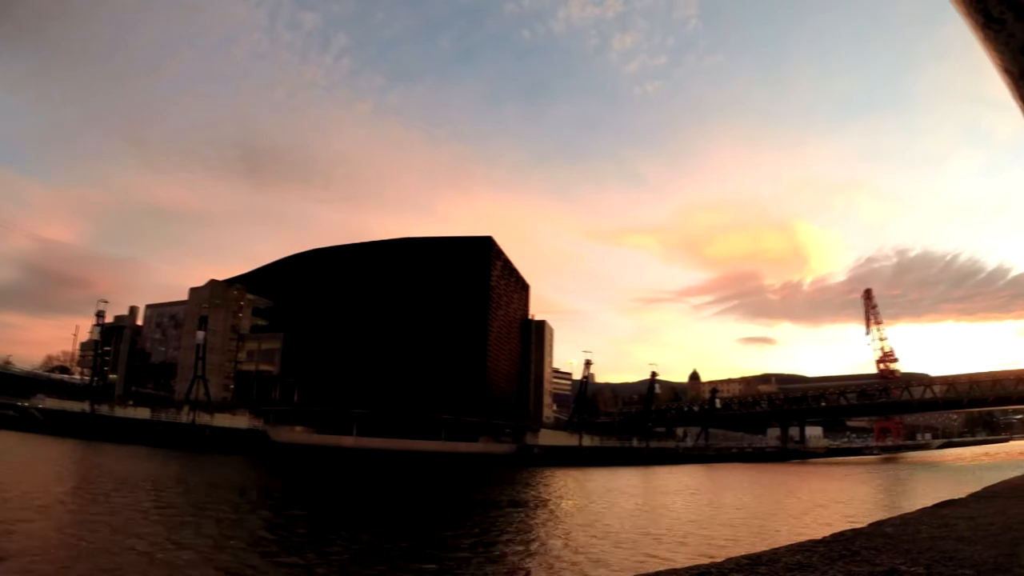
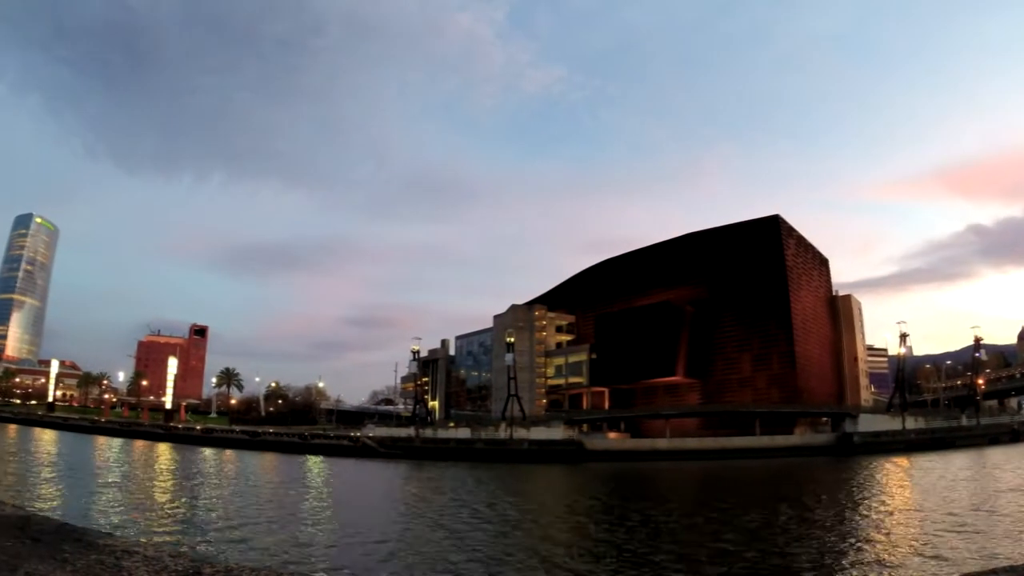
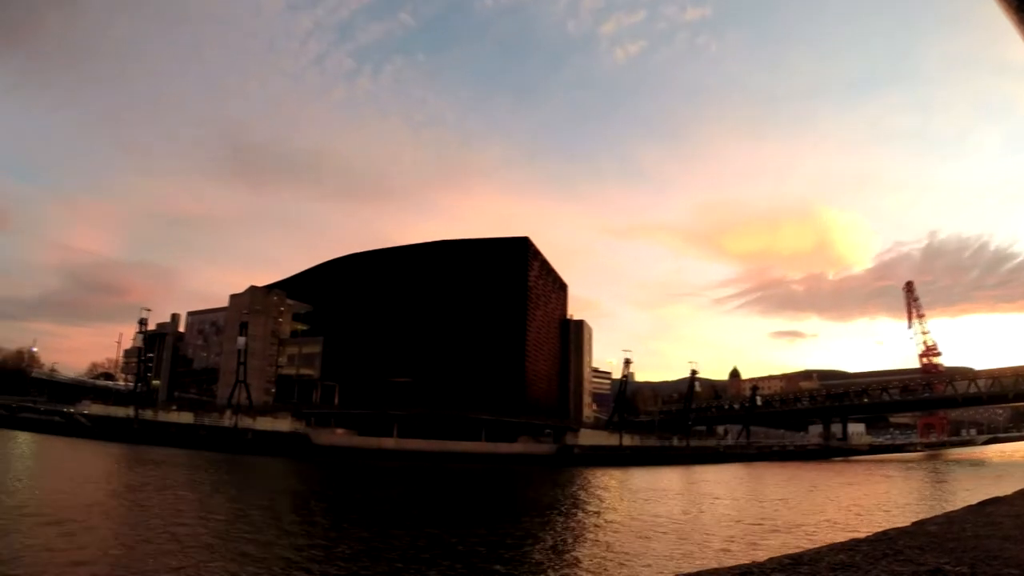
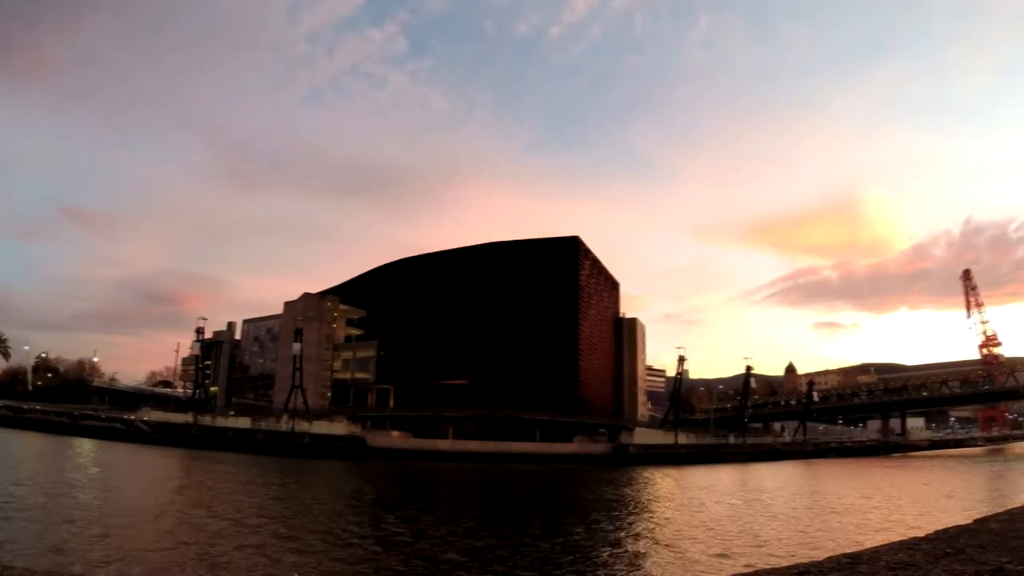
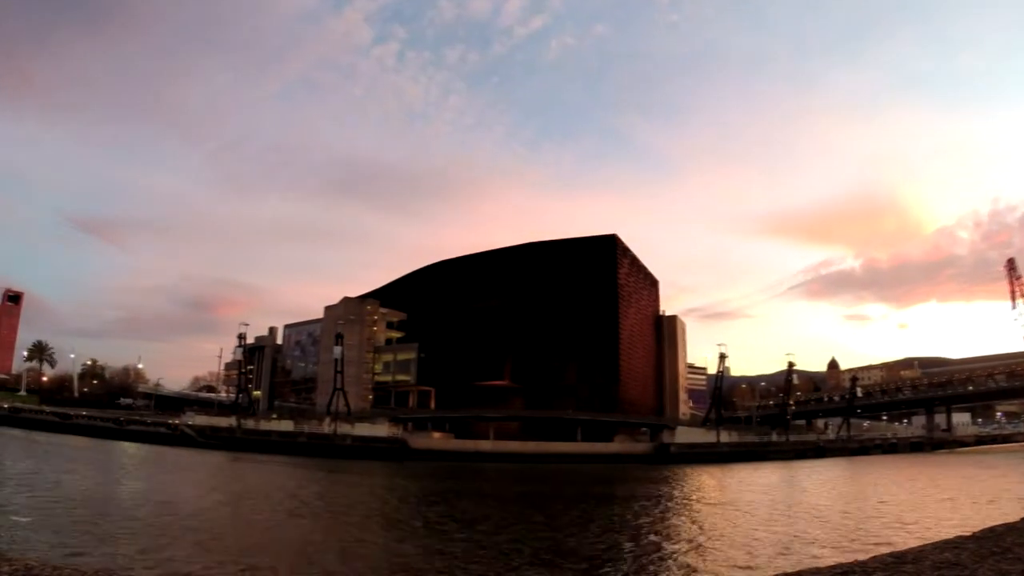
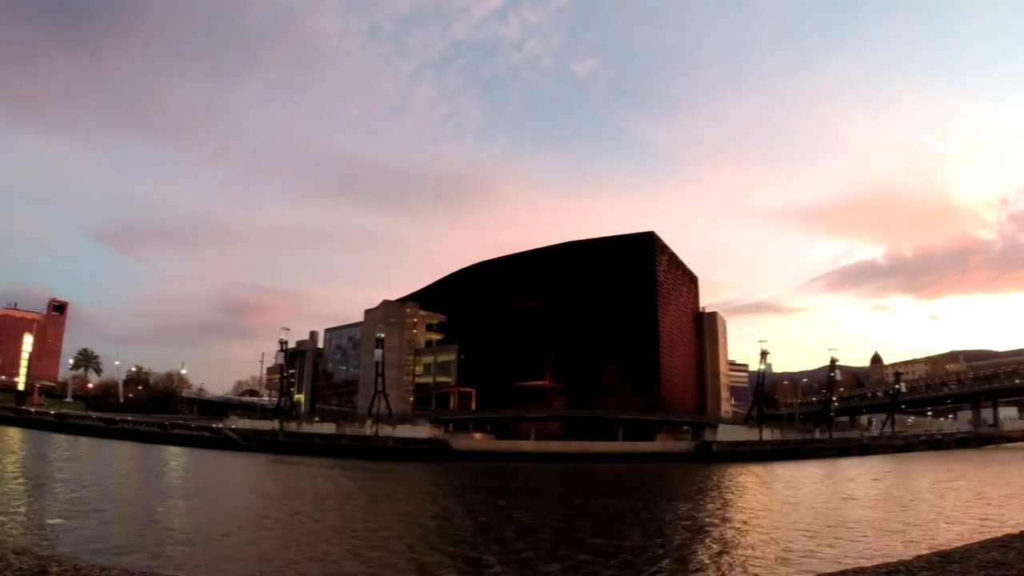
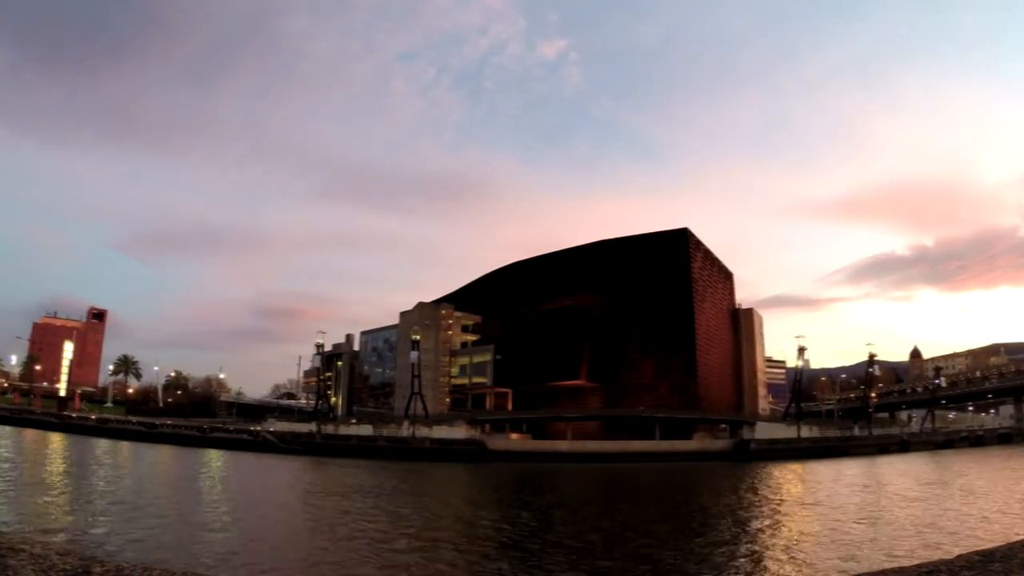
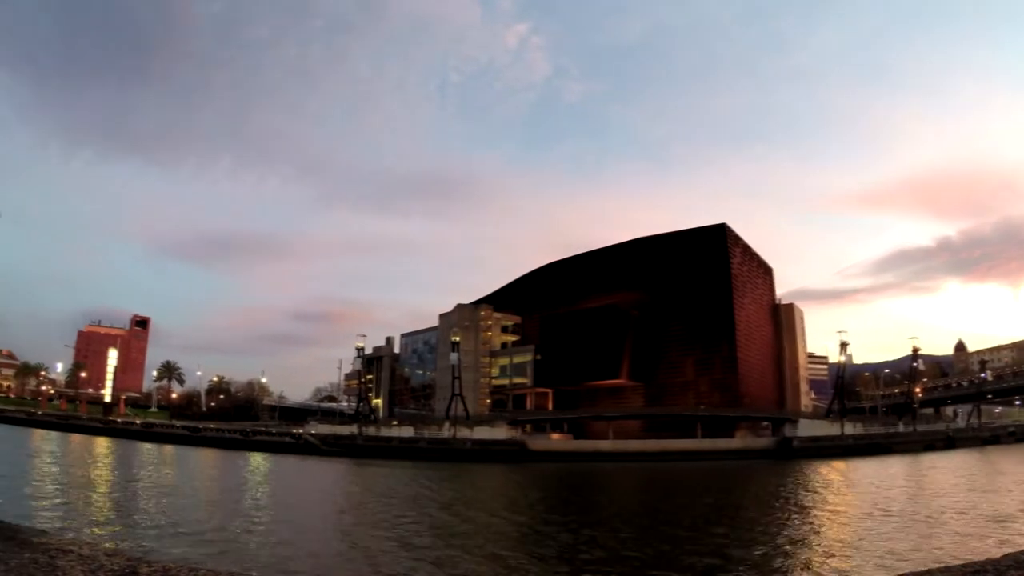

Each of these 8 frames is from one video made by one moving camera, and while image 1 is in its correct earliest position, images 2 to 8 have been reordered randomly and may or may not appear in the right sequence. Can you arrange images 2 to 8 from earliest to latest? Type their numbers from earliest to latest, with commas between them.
3, 4, 5, 6, 7, 8, 2
